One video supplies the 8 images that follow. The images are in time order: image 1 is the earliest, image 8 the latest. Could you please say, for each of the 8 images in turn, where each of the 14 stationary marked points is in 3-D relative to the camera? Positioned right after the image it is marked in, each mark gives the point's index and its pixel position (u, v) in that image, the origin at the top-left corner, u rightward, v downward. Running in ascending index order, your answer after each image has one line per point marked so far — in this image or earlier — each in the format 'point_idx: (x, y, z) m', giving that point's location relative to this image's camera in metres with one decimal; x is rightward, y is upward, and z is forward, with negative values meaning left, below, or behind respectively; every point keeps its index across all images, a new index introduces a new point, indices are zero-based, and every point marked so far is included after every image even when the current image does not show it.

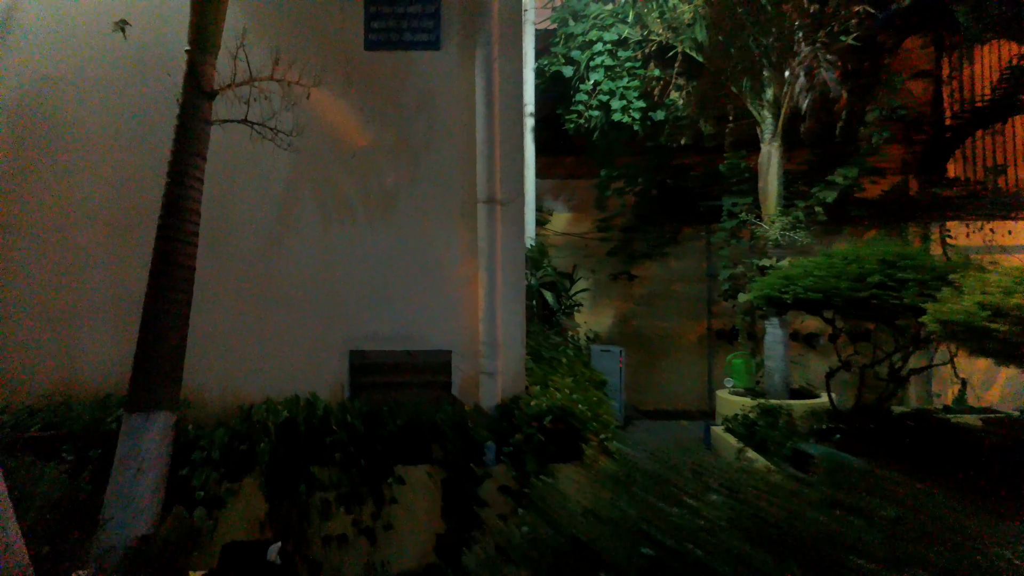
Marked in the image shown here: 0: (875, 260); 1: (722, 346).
0: (+3.1, +0.3, +6.9) m
1: (+2.8, -0.7, +10.7) m
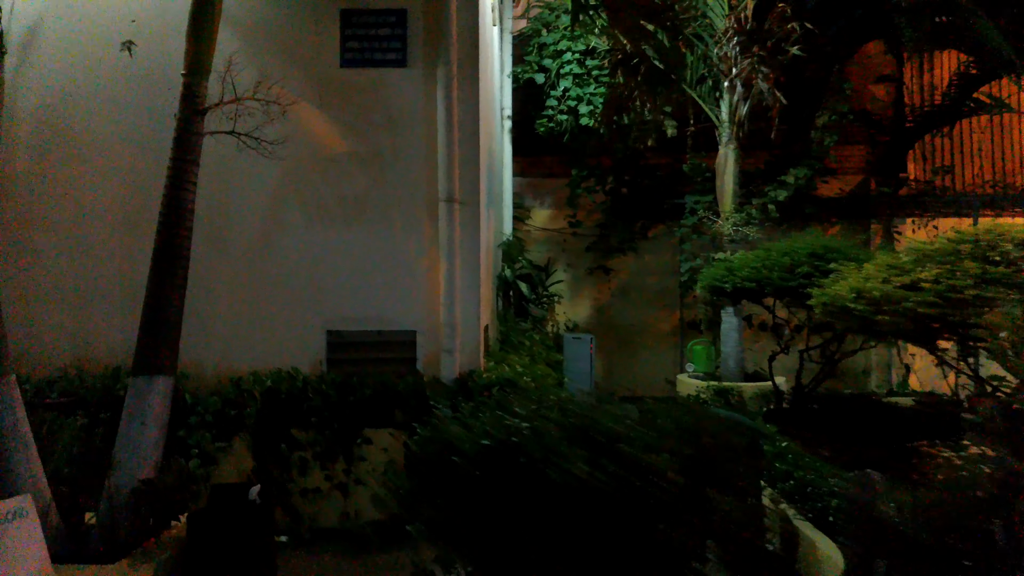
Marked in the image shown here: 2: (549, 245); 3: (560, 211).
0: (+2.8, +0.4, +7.6) m
1: (+2.5, -0.6, +11.4) m
2: (+0.6, +0.6, +11.5) m
3: (+0.7, +1.1, +11.5) m
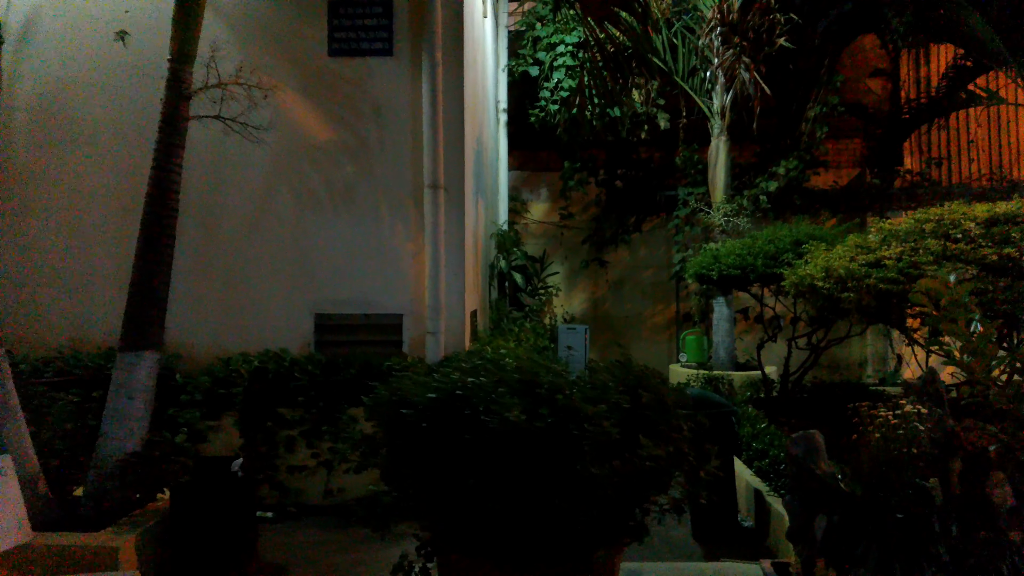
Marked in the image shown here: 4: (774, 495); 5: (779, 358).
0: (+2.7, +0.5, +7.7) m
1: (+2.5, -0.5, +11.5) m
2: (+0.5, +0.7, +11.6) m
3: (+0.6, +1.2, +11.6) m
4: (+1.6, -1.2, +4.8) m
5: (+3.4, -0.9, +10.2) m
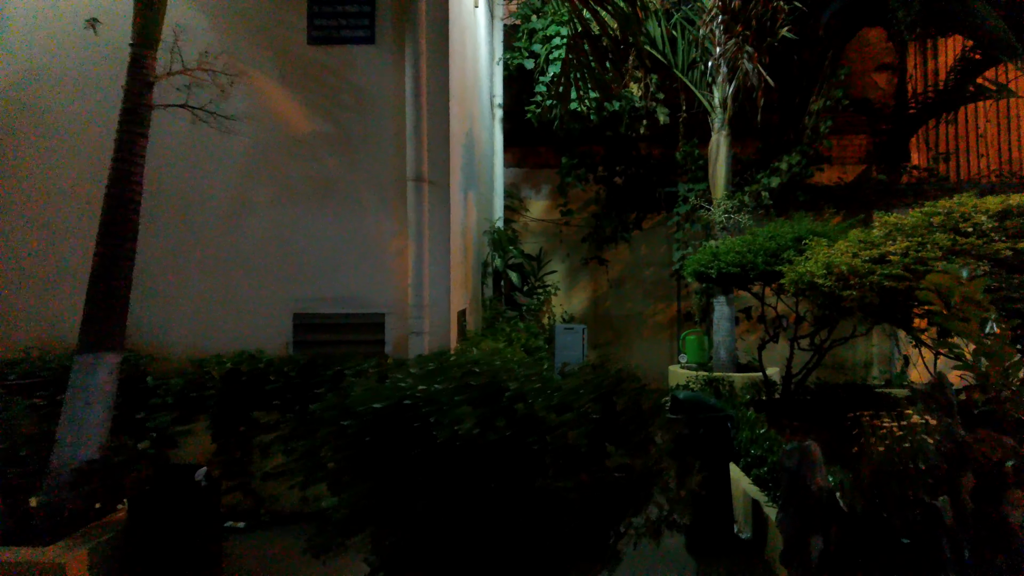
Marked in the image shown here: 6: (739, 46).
0: (+2.6, +0.5, +7.4) m
1: (+2.4, -0.5, +11.2) m
2: (+0.5, +0.7, +11.4) m
3: (+0.6, +1.2, +11.4) m
4: (+1.5, -1.2, +4.6) m
5: (+3.3, -0.9, +9.9) m
6: (+2.4, +2.6, +8.6) m
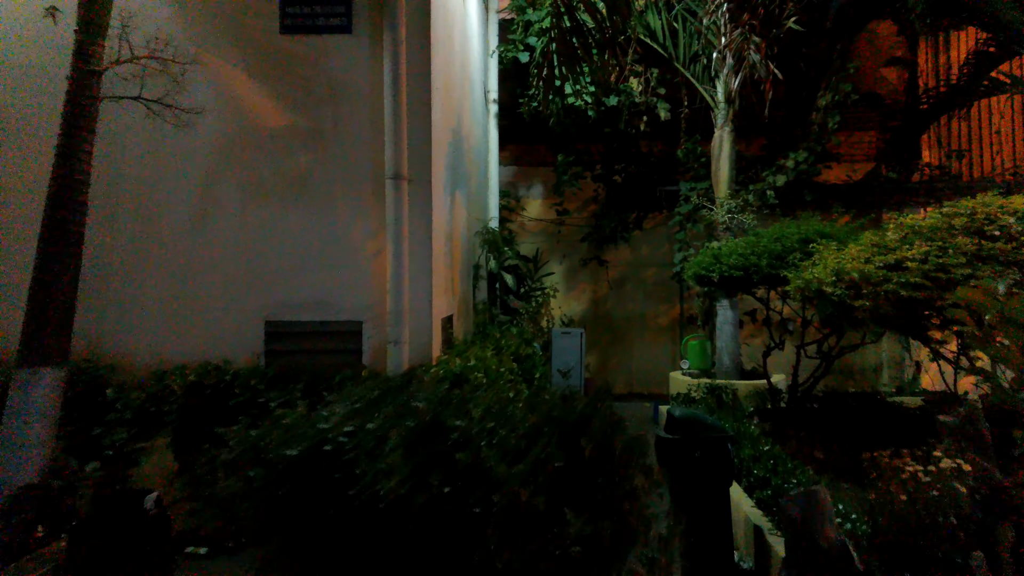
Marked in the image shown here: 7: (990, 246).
0: (+2.5, +0.4, +7.1) m
1: (+2.4, -0.5, +10.8) m
2: (+0.4, +0.7, +11.0) m
3: (+0.5, +1.2, +11.0) m
4: (+1.4, -1.3, +4.2) m
5: (+3.2, -0.9, +9.5) m
6: (+2.4, +2.5, +8.2) m
7: (+3.1, +0.3, +5.3) m
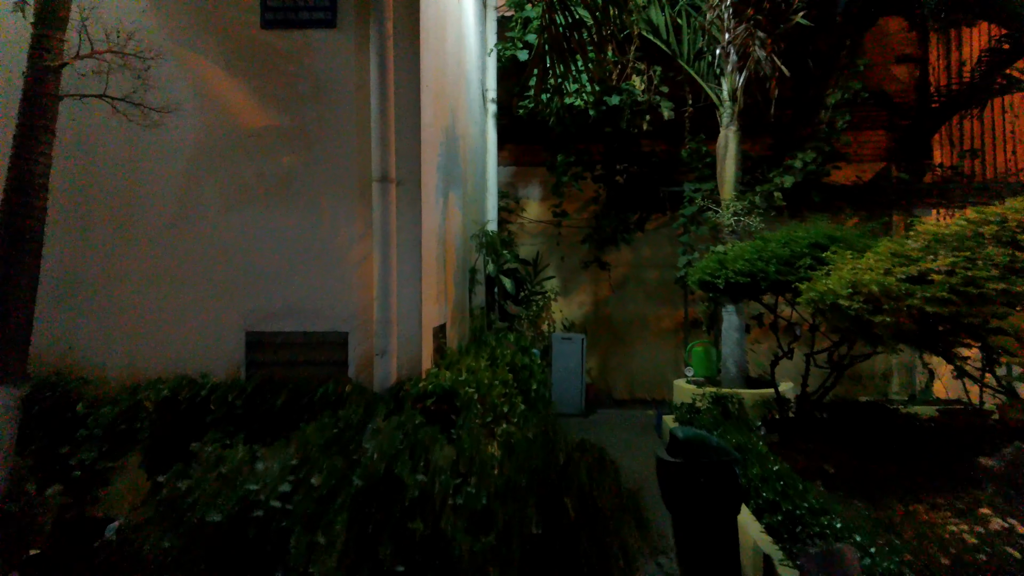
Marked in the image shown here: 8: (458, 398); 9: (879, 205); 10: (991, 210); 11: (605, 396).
0: (+2.5, +0.4, +6.8) m
1: (+2.4, -0.6, +10.5) m
2: (+0.4, +0.7, +10.7) m
3: (+0.5, +1.2, +10.7) m
4: (+1.3, -1.3, +3.9) m
5: (+3.2, -0.9, +9.2) m
6: (+2.3, +2.5, +7.9) m
7: (+3.1, +0.2, +5.0) m
8: (-0.3, -0.6, +4.6) m
9: (+4.6, +1.1, +10.1) m
10: (+3.2, +0.5, +5.4) m
11: (+1.2, -1.4, +10.6) m
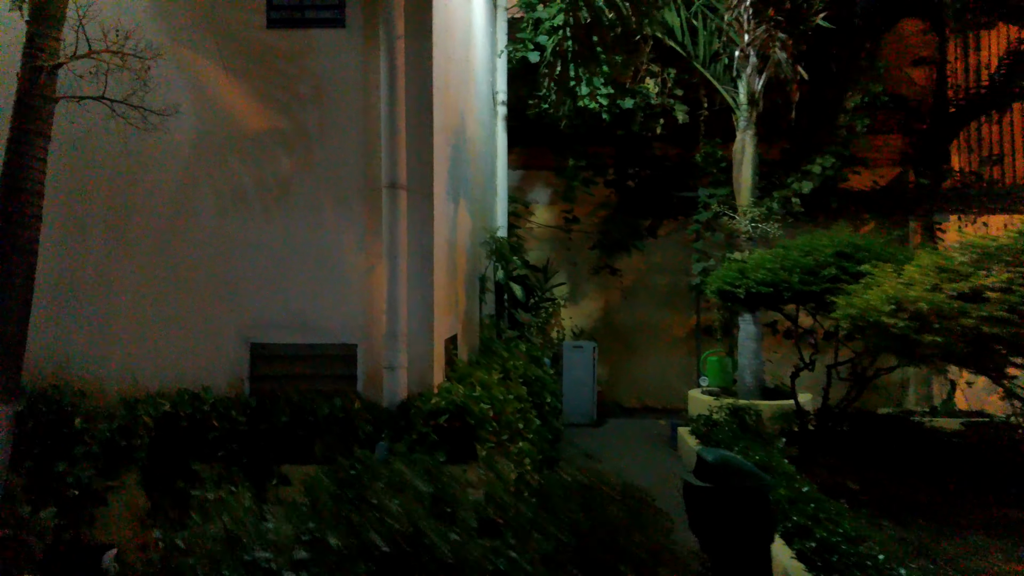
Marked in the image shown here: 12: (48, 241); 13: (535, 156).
0: (+2.6, +0.3, +6.5) m
1: (+2.5, -0.7, +10.3) m
2: (+0.5, +0.6, +10.5) m
3: (+0.6, +1.1, +10.5) m
4: (+1.4, -1.4, +3.7) m
5: (+3.3, -1.0, +9.0) m
6: (+2.4, +2.4, +7.7) m
7: (+3.2, +0.1, +4.8) m
8: (-0.2, -0.7, +4.4) m
9: (+4.7, +1.0, +9.8) m
10: (+3.3, +0.5, +5.2) m
11: (+1.3, -1.5, +10.4) m
12: (-2.5, +0.3, +4.5) m
13: (+0.3, +1.7, +10.5) m
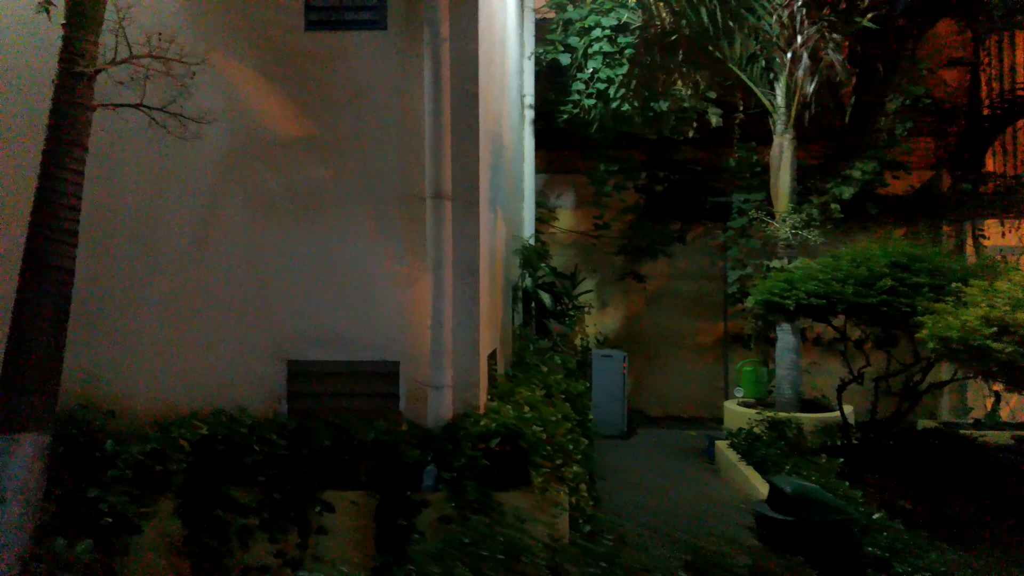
0: (+2.9, +0.2, +6.3) m
1: (+2.8, -0.8, +10.0) m
2: (+0.9, +0.5, +10.3) m
3: (+1.0, +1.0, +10.3) m
4: (+1.7, -1.5, +3.4) m
5: (+3.7, -1.1, +8.7) m
6: (+2.7, +2.3, +7.5) m
7: (+3.4, +0.1, +4.5) m
8: (+0.1, -0.8, +4.2) m
9: (+5.0, +0.9, +9.6) m
10: (+3.5, +0.4, +4.9) m
11: (+1.6, -1.6, +10.2) m
12: (-2.2, +0.2, +4.3) m
13: (+0.7, +1.6, +10.3) m
